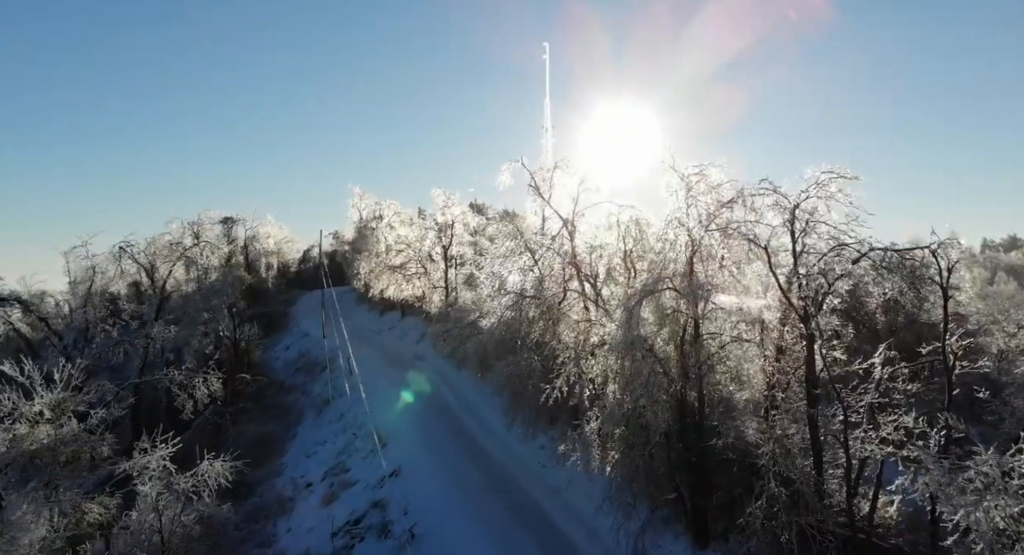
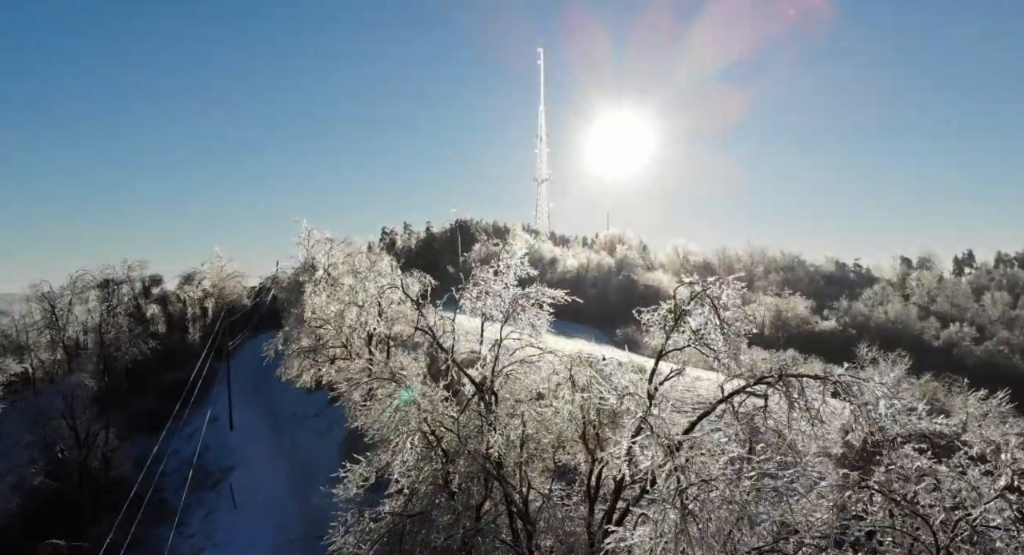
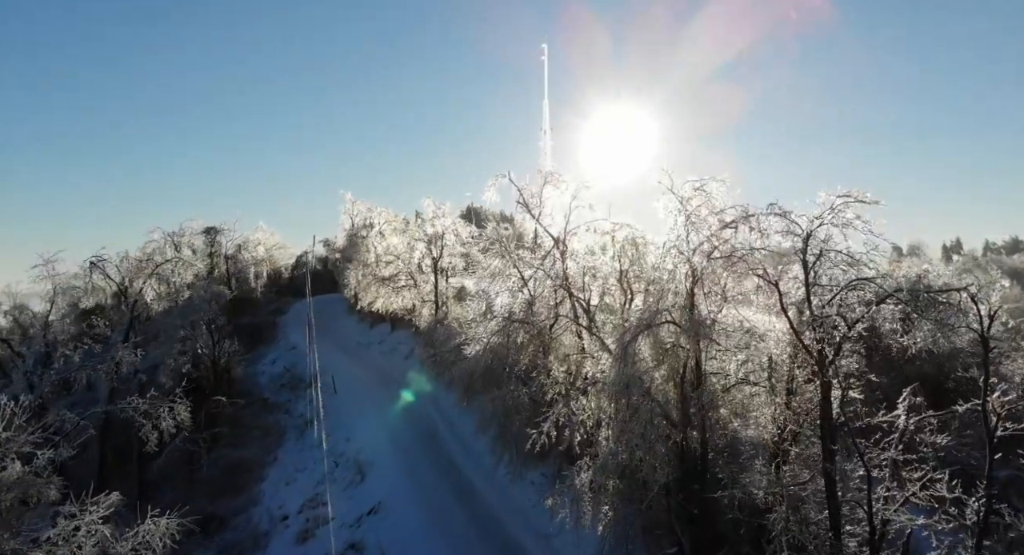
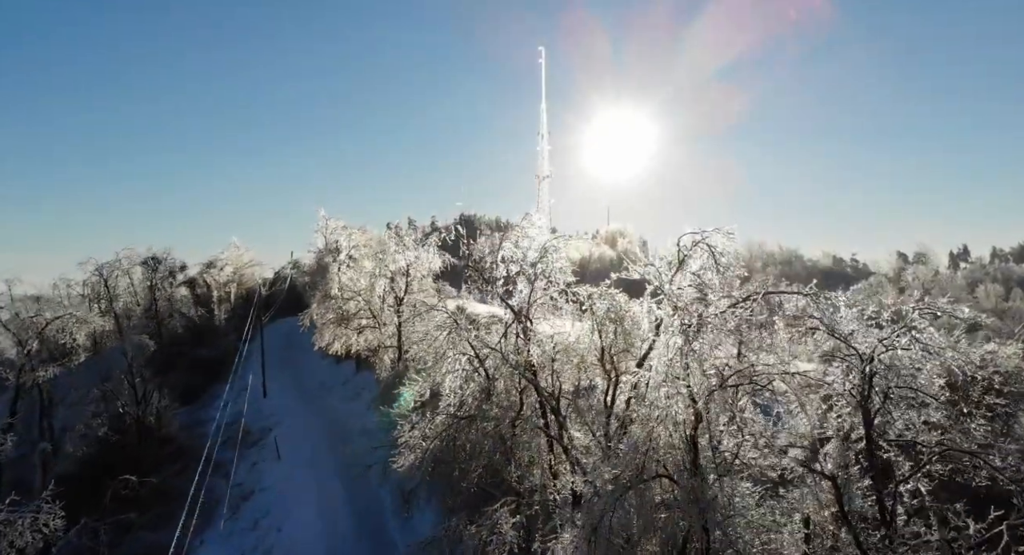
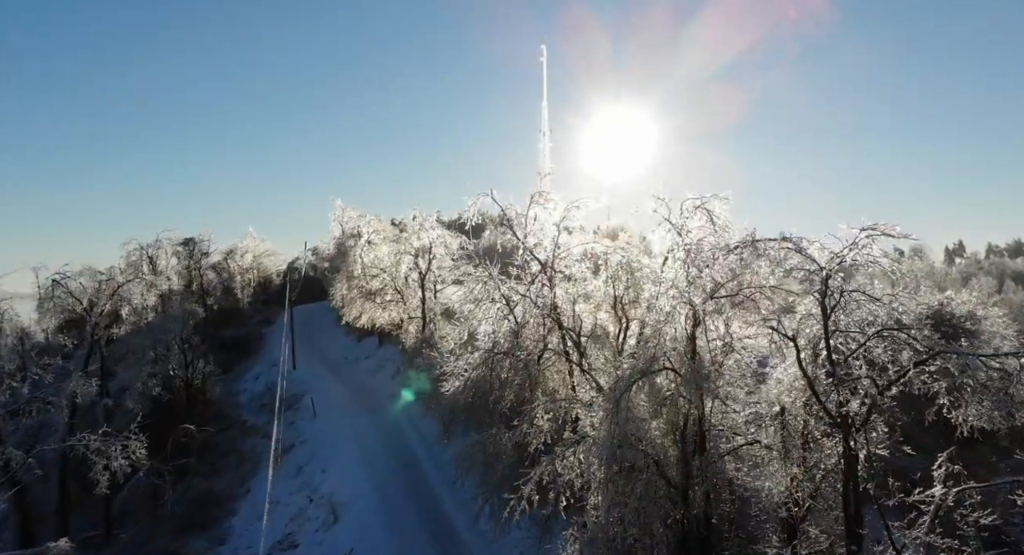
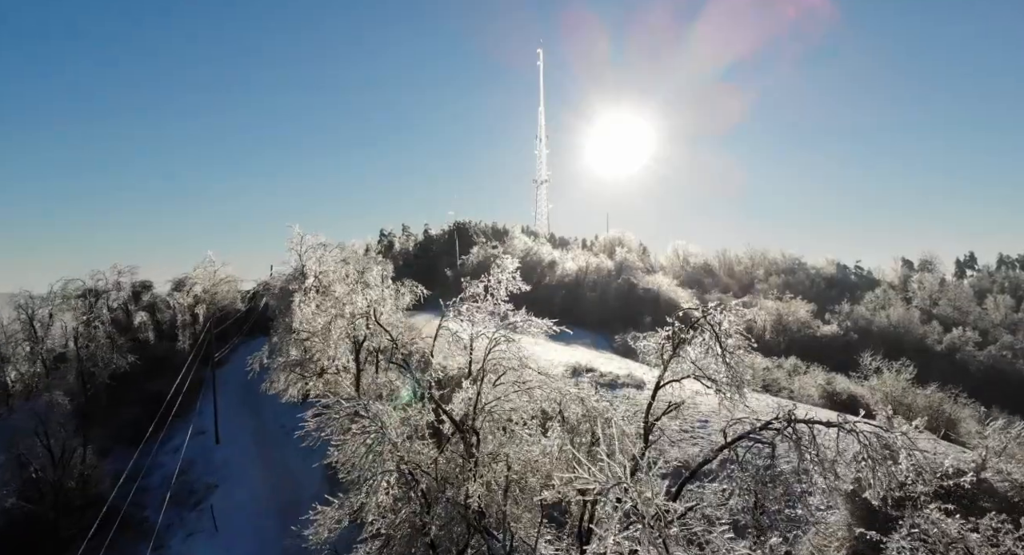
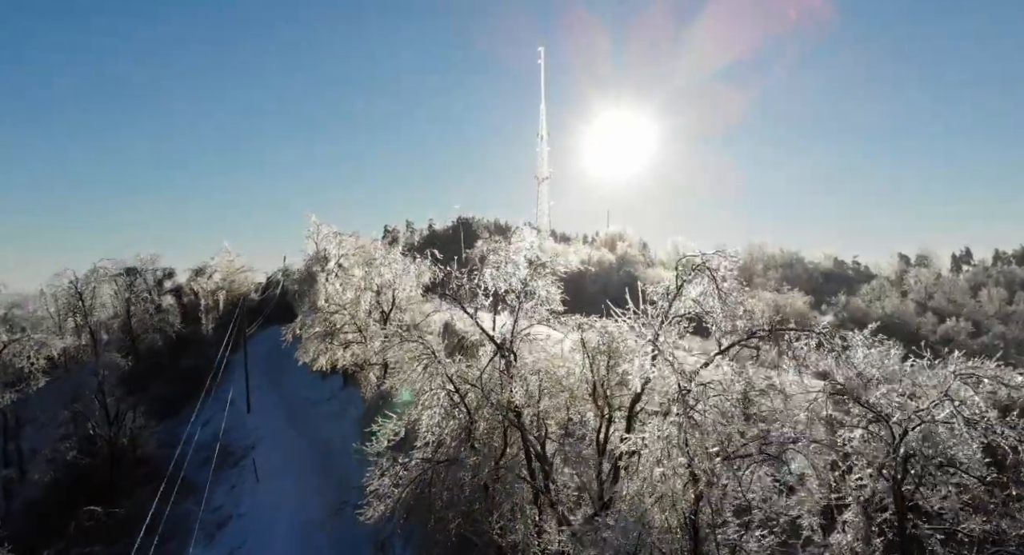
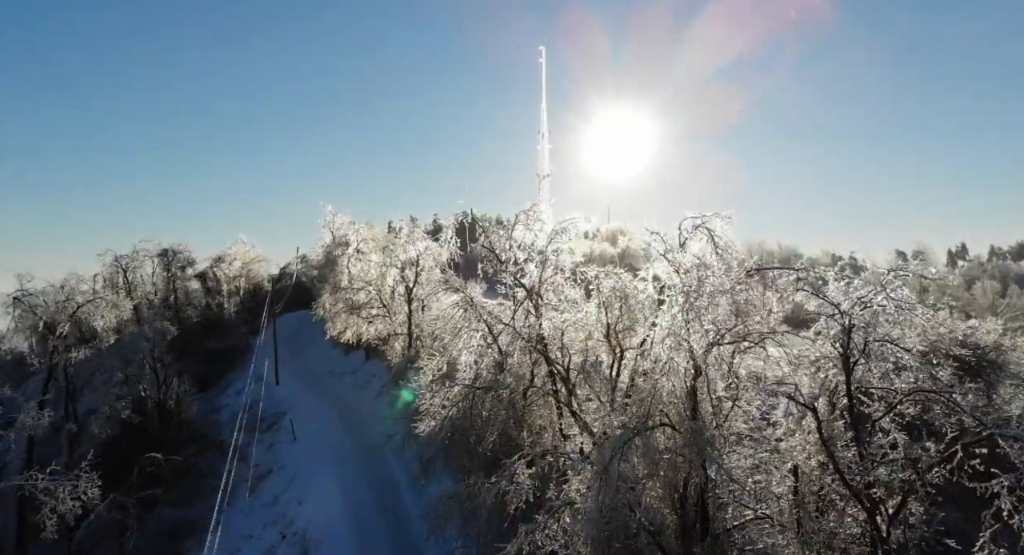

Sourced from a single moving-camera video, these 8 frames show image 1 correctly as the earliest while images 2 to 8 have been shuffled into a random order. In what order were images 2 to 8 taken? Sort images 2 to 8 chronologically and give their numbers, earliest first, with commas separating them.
3, 5, 8, 4, 7, 2, 6
